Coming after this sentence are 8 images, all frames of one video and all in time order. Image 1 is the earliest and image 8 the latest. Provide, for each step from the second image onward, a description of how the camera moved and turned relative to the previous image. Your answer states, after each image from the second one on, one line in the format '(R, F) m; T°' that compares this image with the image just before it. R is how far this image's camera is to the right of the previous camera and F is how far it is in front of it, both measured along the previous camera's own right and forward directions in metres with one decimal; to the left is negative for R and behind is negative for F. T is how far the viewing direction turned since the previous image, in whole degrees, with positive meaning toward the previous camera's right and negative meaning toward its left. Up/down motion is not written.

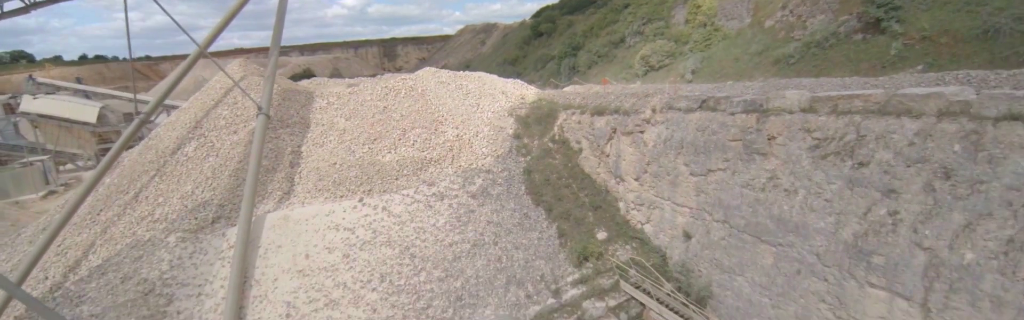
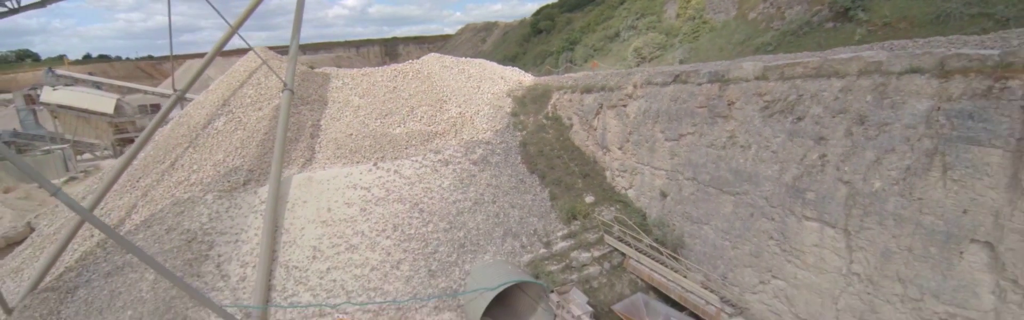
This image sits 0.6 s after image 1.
(+0.1, -1.3) m; 0°
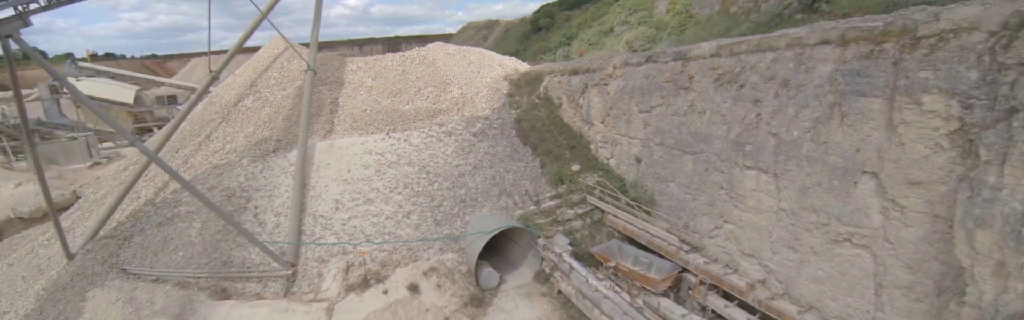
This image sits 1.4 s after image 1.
(+0.2, -1.7) m; 0°
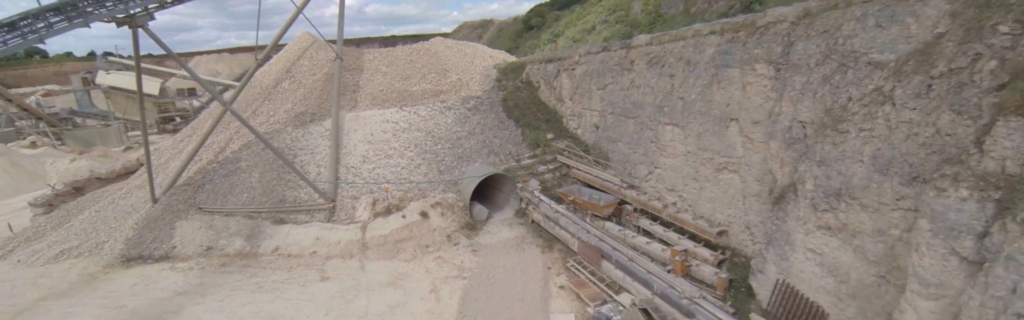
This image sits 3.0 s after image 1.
(+0.3, -3.5) m; +1°
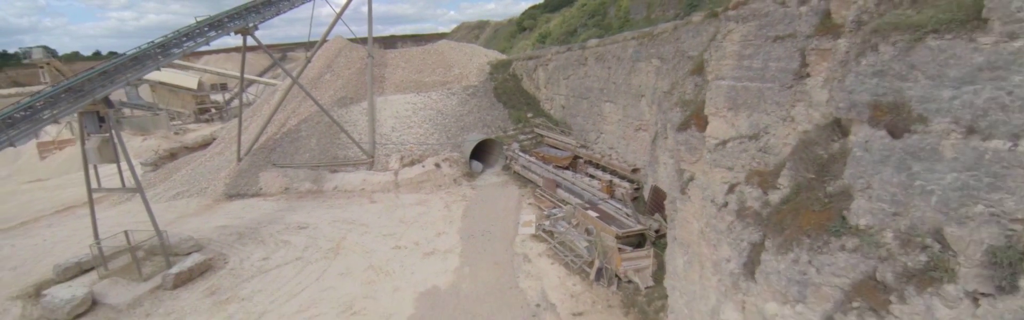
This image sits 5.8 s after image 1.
(+0.4, -5.7) m; 0°
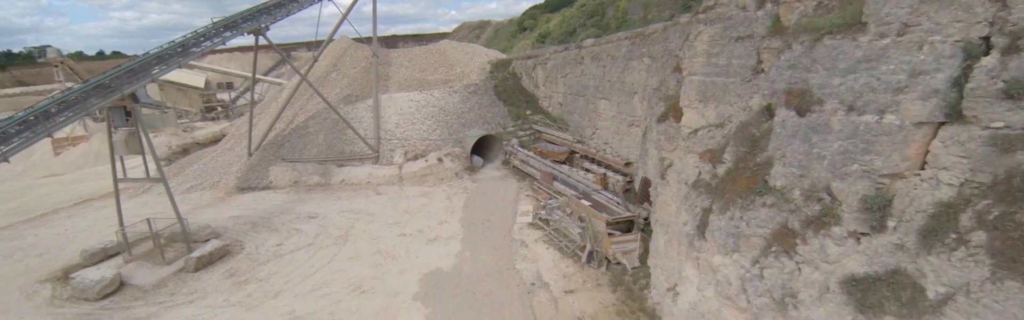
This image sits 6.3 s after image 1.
(+0.1, -0.9) m; 0°
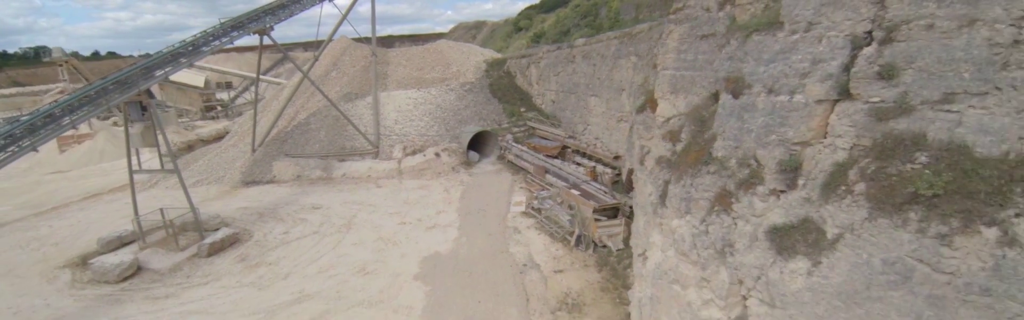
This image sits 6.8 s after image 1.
(+0.1, -0.9) m; 0°
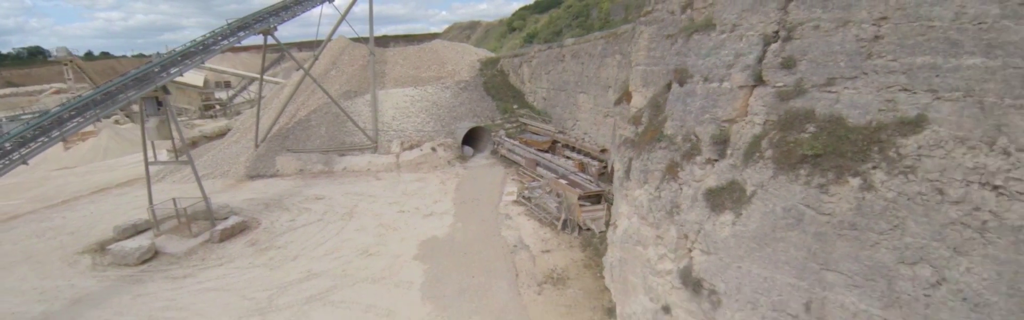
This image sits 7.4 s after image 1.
(+0.1, -1.1) m; +1°
